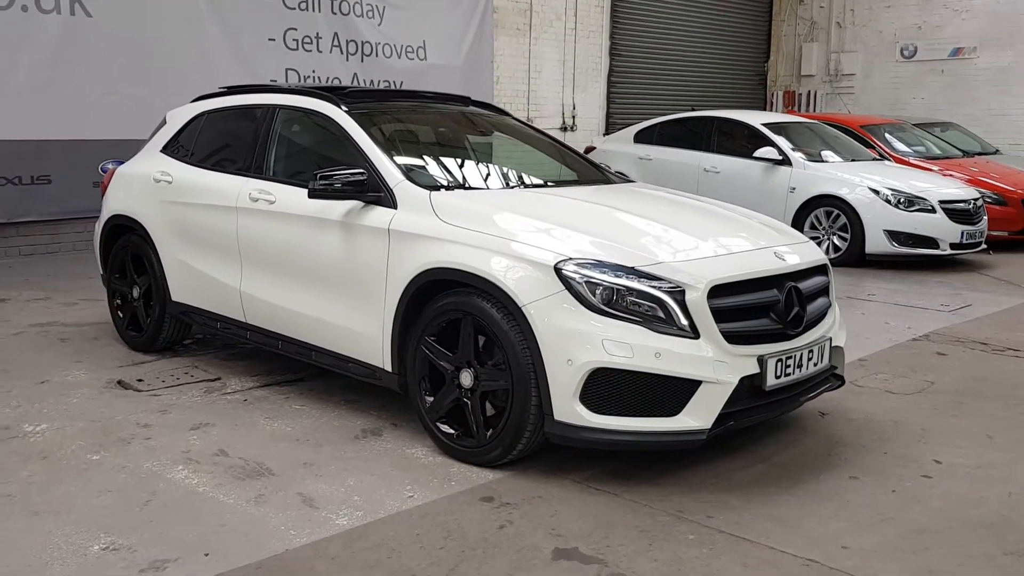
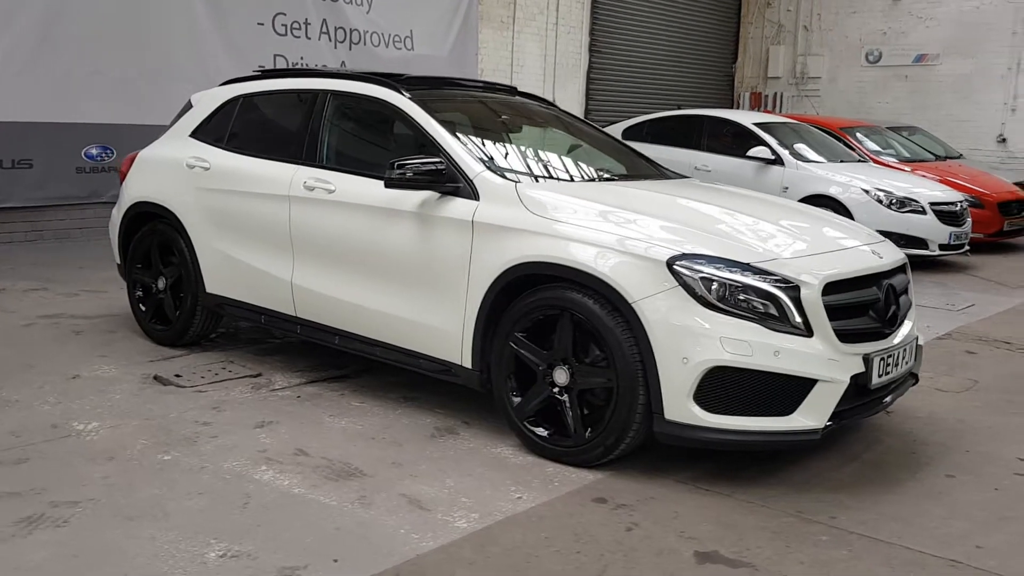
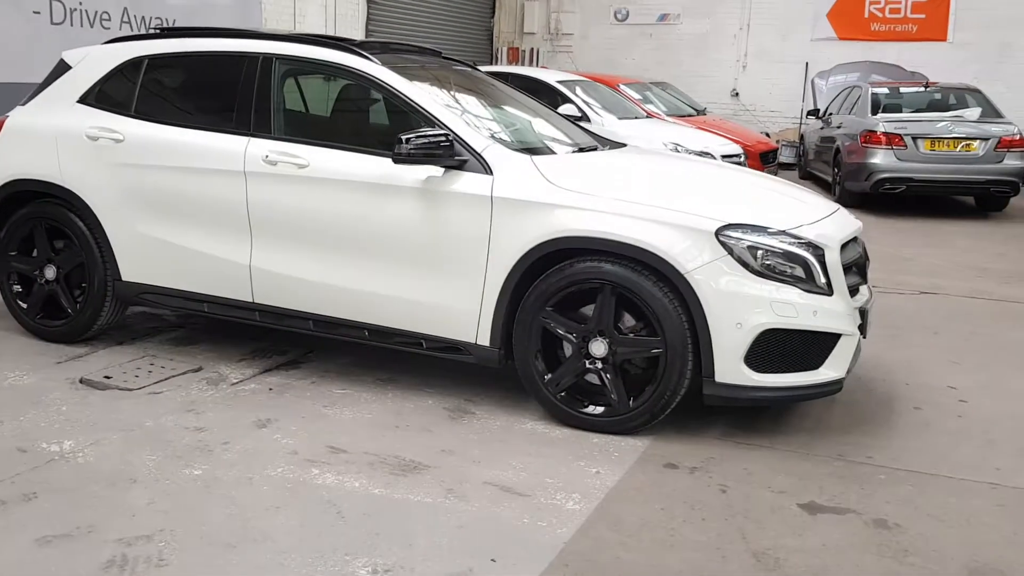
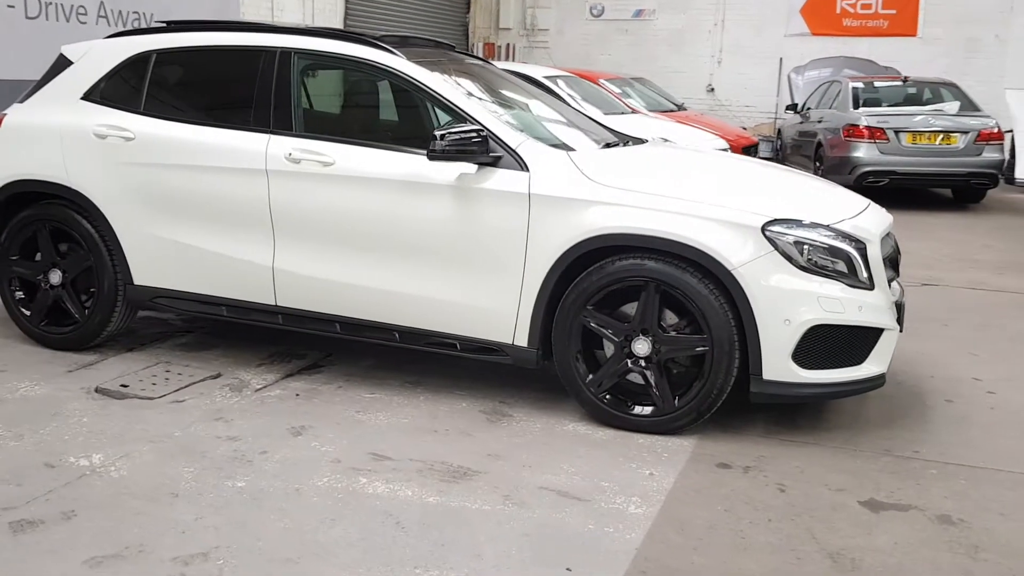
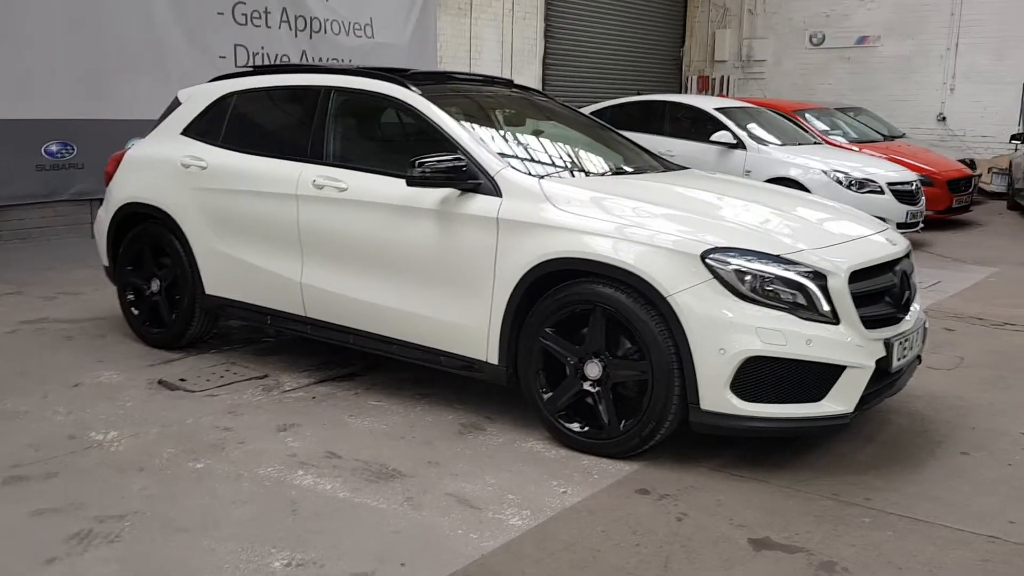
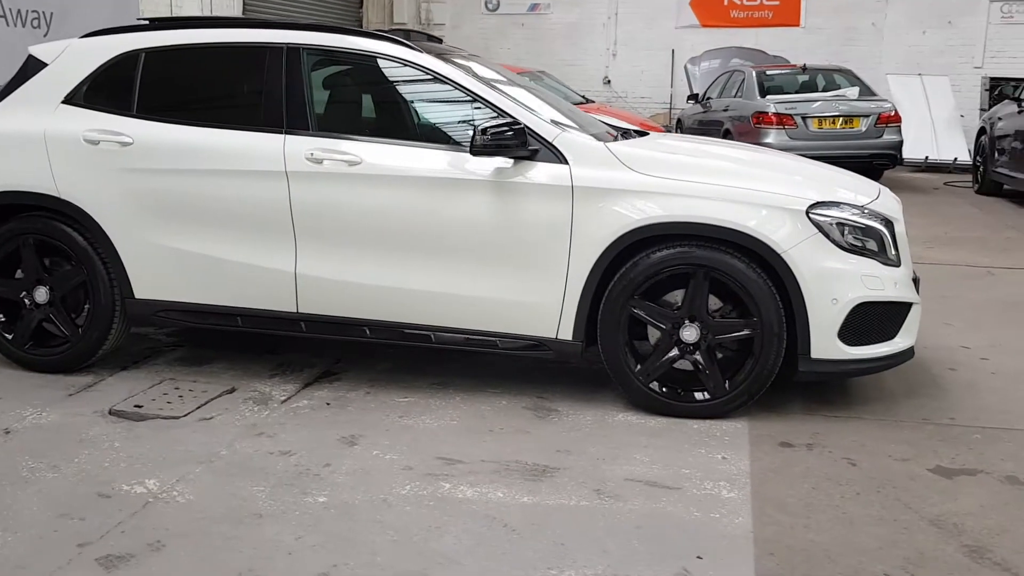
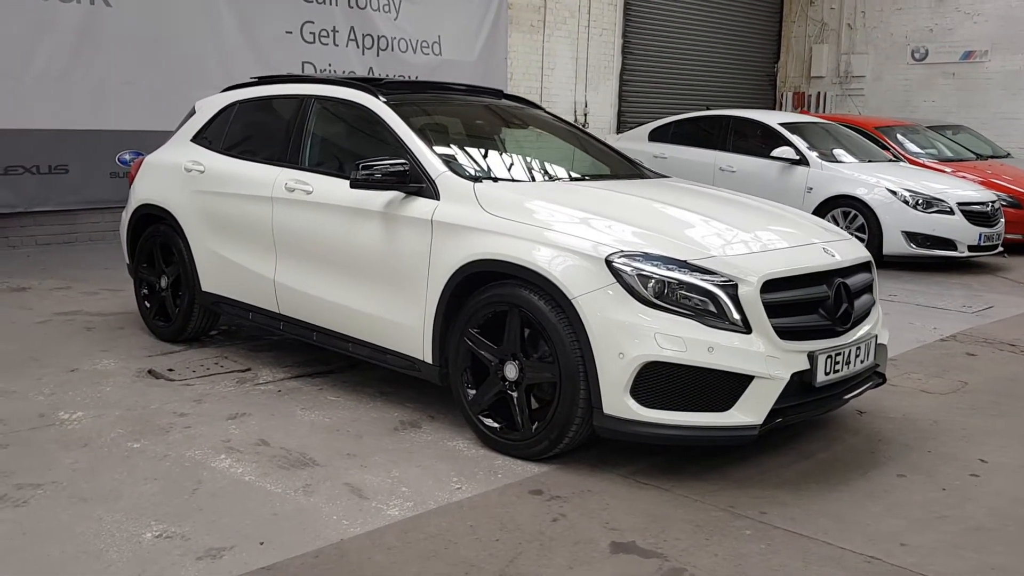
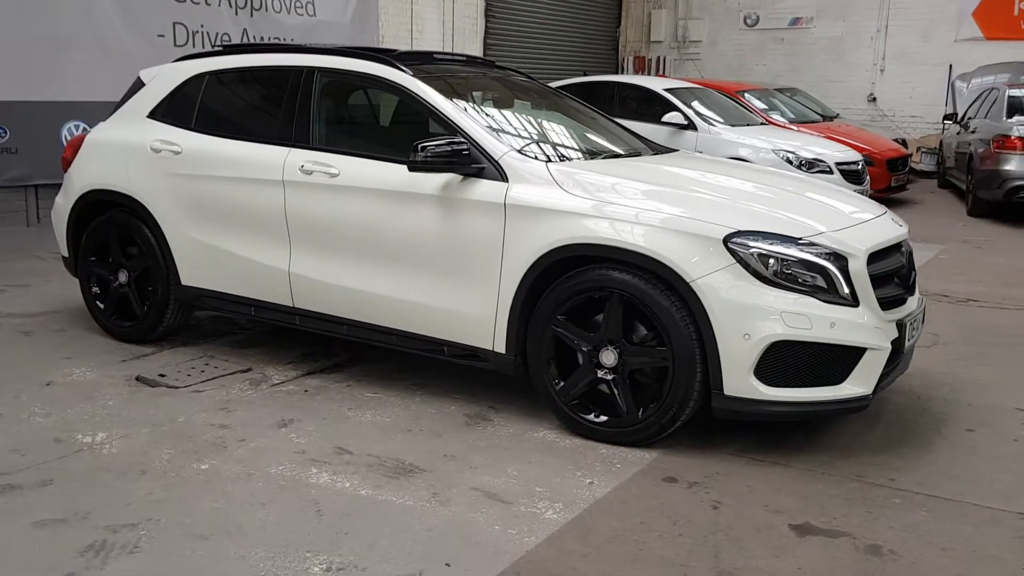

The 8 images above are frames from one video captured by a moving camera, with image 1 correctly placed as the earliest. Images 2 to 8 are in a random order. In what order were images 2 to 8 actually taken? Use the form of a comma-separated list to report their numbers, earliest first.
7, 2, 5, 8, 3, 4, 6
